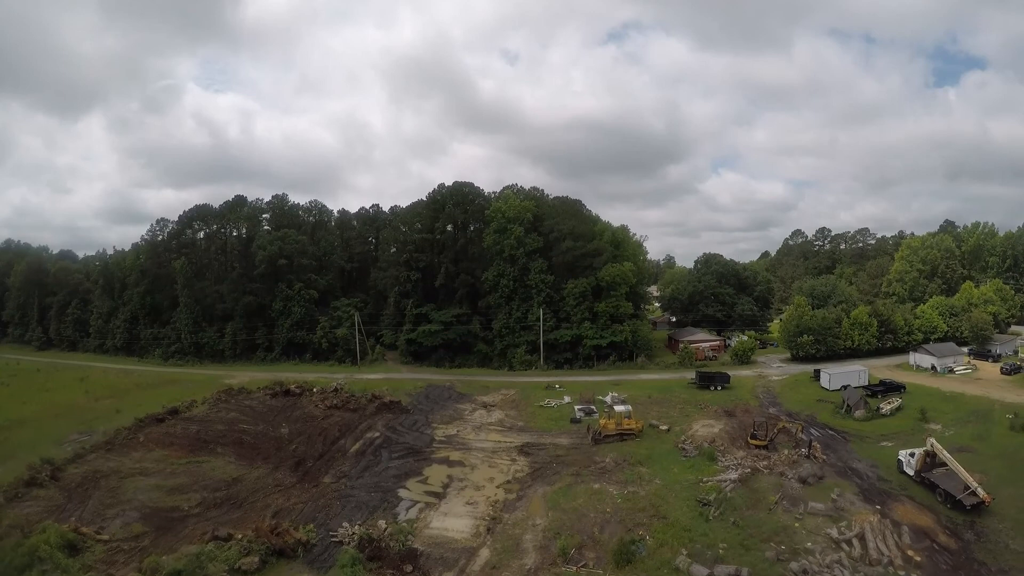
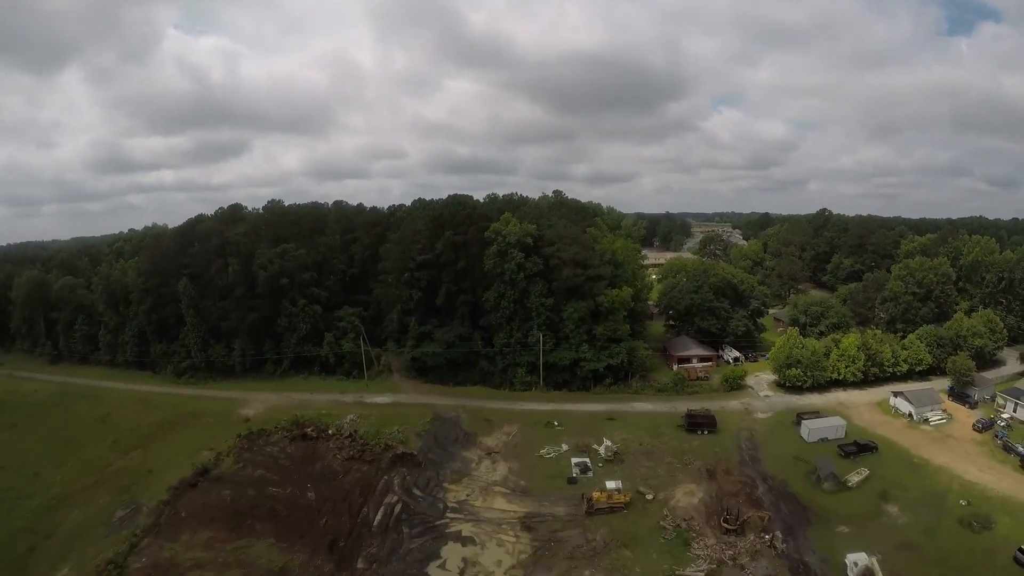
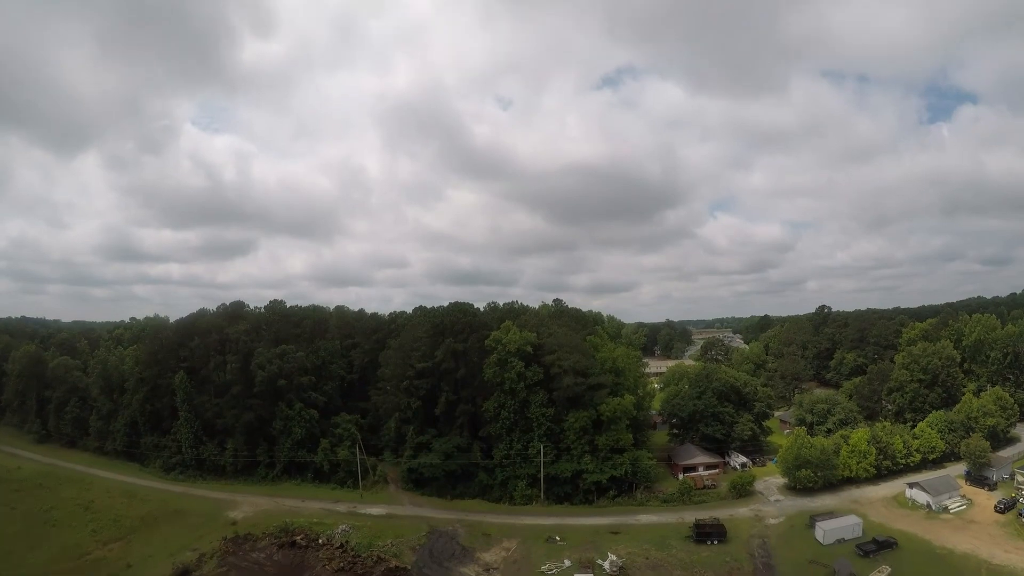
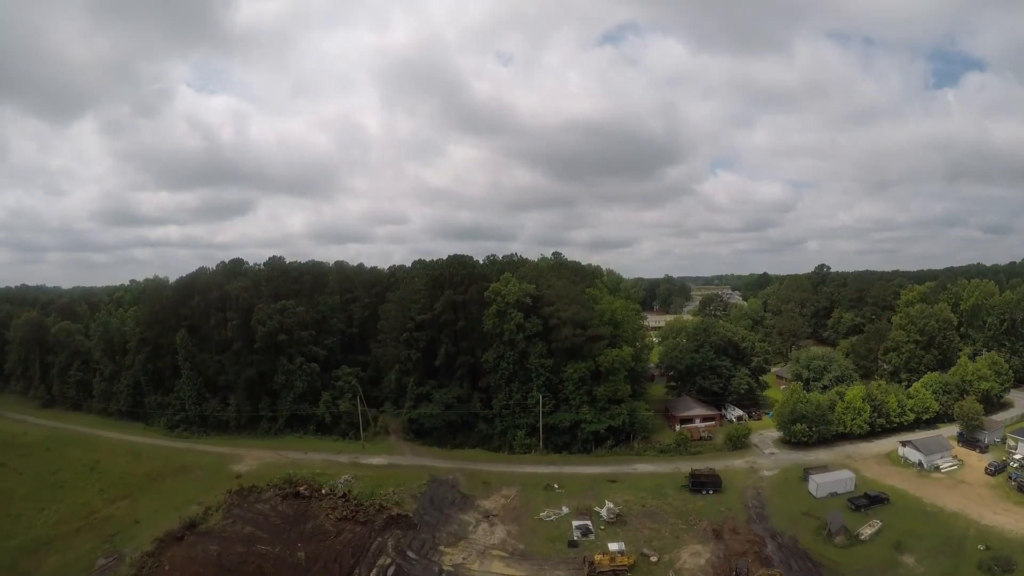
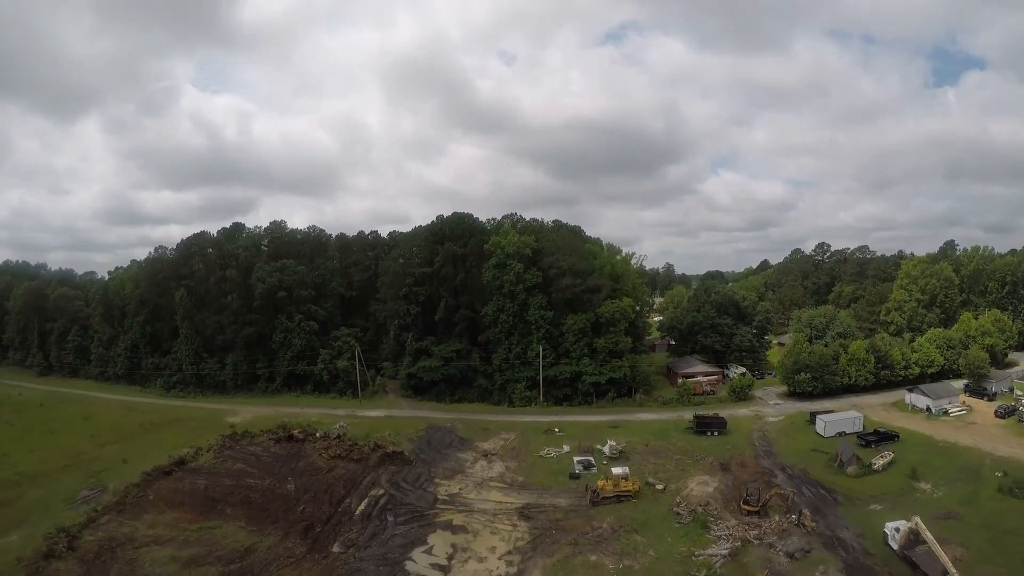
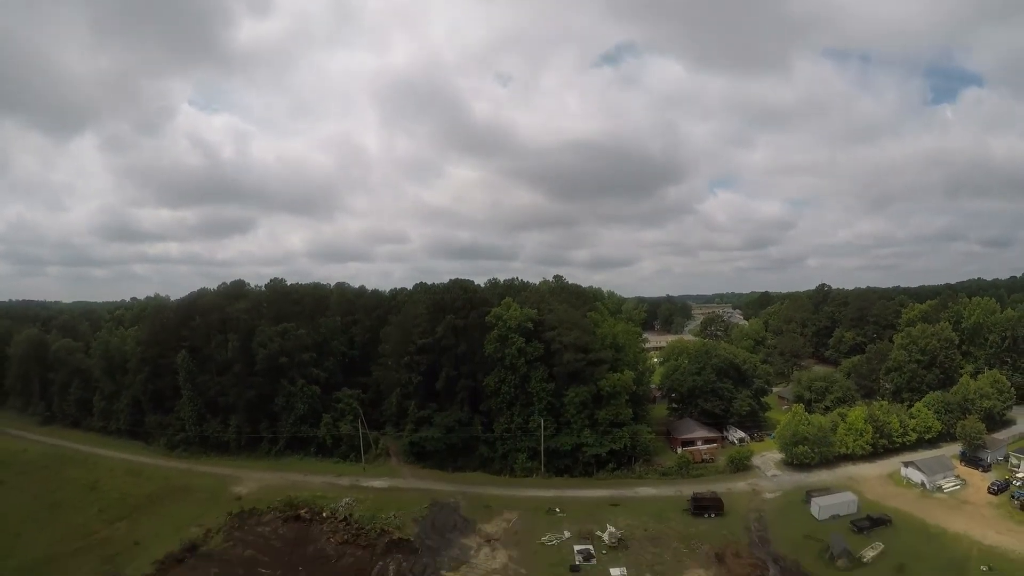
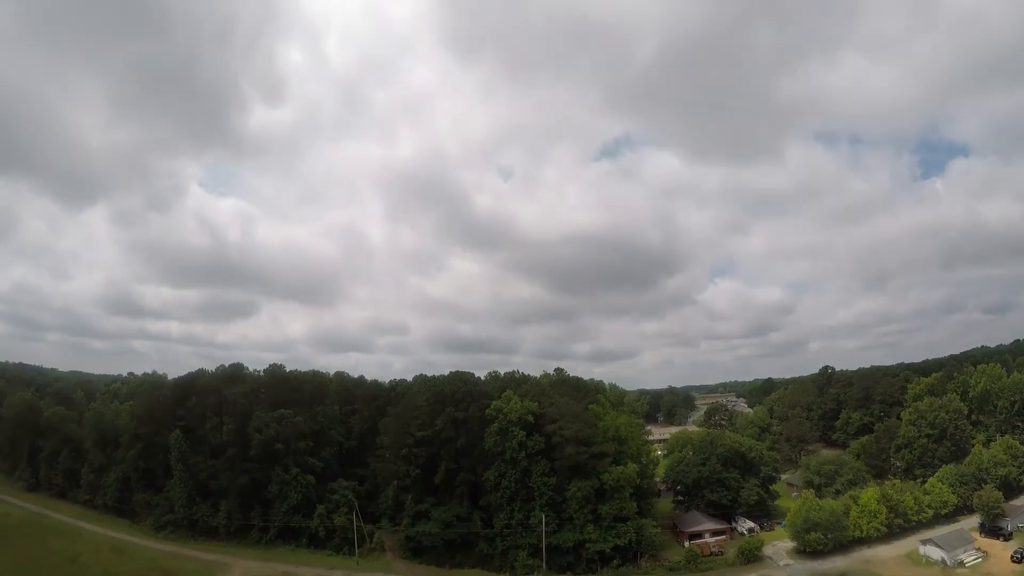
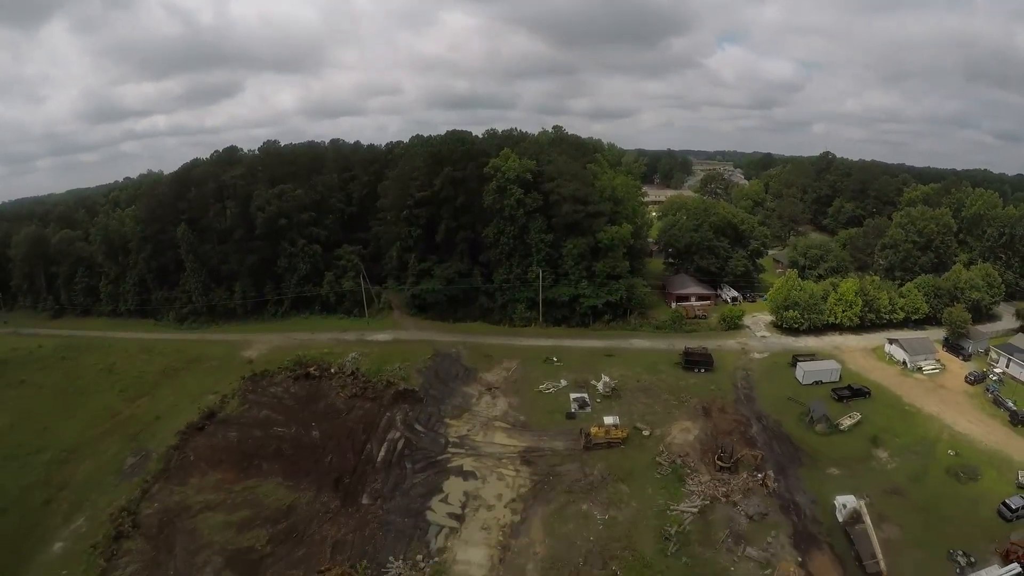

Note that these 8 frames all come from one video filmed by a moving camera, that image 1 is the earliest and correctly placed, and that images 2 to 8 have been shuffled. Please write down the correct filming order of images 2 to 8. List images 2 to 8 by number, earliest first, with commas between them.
5, 4, 3, 7, 6, 2, 8
